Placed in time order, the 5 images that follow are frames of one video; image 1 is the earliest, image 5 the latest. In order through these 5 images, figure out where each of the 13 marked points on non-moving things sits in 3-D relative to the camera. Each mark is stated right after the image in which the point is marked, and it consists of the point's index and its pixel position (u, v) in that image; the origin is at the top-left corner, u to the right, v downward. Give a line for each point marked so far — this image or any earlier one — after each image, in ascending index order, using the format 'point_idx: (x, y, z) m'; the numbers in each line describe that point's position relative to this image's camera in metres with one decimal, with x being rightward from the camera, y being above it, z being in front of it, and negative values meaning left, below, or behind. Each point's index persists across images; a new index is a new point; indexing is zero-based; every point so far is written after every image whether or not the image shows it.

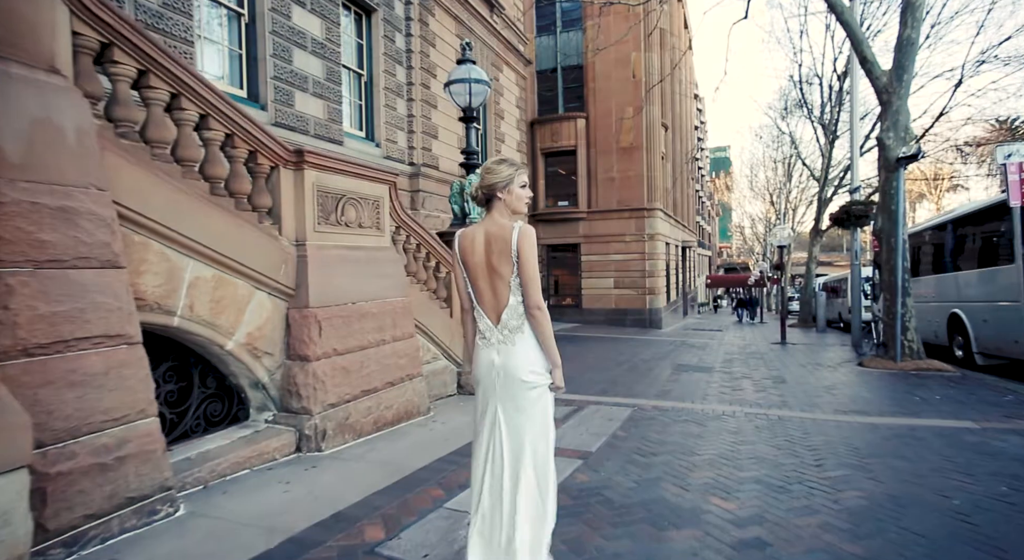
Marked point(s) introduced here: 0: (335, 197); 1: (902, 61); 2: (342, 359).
0: (-1.7, +0.8, +5.1) m
1: (+7.1, +4.0, +9.8) m
2: (-1.5, -0.7, +4.8) m
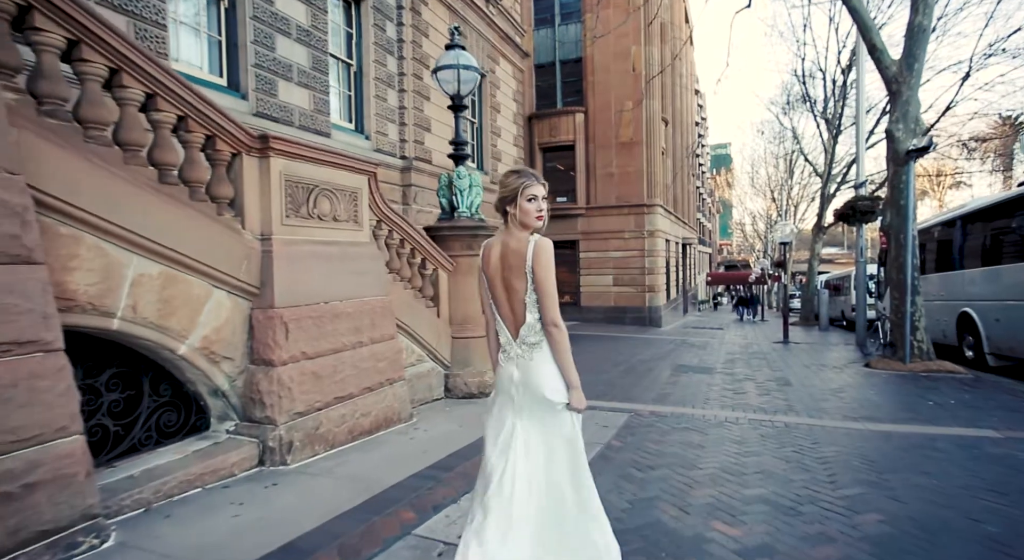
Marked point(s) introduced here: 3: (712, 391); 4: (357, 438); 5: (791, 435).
0: (-1.8, +0.8, +4.7) m
1: (+7.0, +4.0, +9.4) m
2: (-1.6, -0.7, +4.4) m
3: (+2.8, -1.6, +7.7) m
4: (-1.4, -1.4, +4.8) m
5: (+2.7, -1.5, +5.3) m
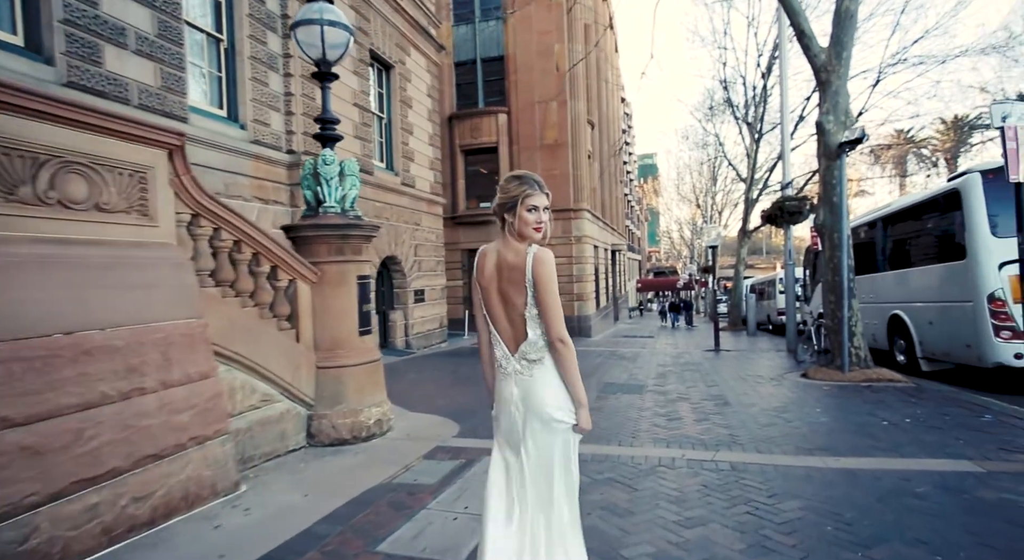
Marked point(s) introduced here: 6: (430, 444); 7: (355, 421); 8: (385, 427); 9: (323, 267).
0: (-2.7, +0.7, +3.1) m
1: (+5.4, +4.0, +8.8) m
2: (-2.5, -0.8, +2.8) m
3: (+1.6, -1.7, +6.5) m
4: (-2.3, -1.5, +3.2) m
5: (+1.7, -1.6, +4.1) m
6: (-0.9, -1.7, +5.6) m
7: (-1.6, -1.5, +5.6) m
8: (-1.4, -1.6, +5.9) m
9: (-2.0, +0.1, +5.7) m
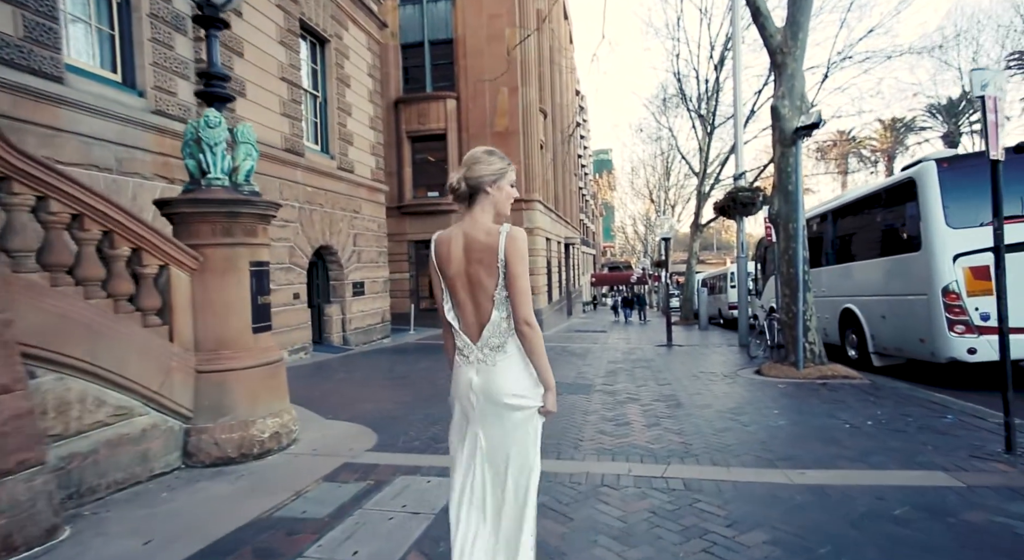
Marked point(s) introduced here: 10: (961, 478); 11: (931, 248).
0: (-3.2, +0.8, +2.1) m
1: (+4.5, +4.1, +8.4) m
2: (-3.0, -0.7, +1.8) m
3: (+0.8, -1.6, +5.8) m
4: (-2.8, -1.4, +2.2) m
5: (+1.2, -1.5, +3.4) m
6: (-1.5, -1.6, +4.7) m
7: (-2.3, -1.3, +4.7) m
8: (-2.1, -1.5, +5.0) m
9: (-2.7, +0.3, +4.7) m
10: (+3.2, -1.4, +3.8) m
11: (+6.1, +0.5, +7.9) m
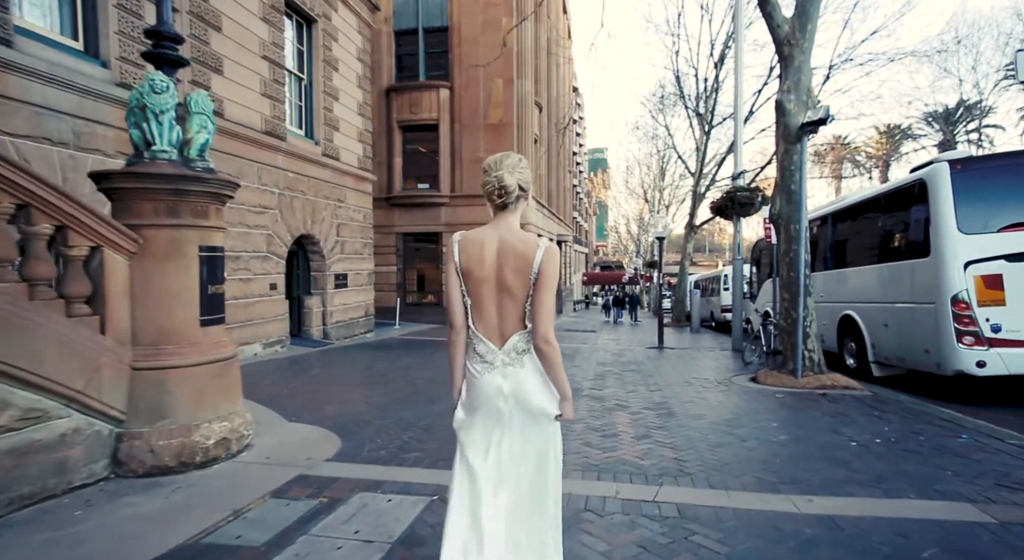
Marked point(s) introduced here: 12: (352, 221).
0: (-3.3, +0.9, +1.5) m
1: (+4.4, +4.1, +7.9) m
2: (-3.1, -0.6, +1.2) m
3: (+0.6, -1.5, +5.4) m
4: (-2.9, -1.3, +1.7) m
5: (+1.0, -1.5, +3.0) m
6: (-1.7, -1.5, +4.2) m
7: (-2.5, -1.2, +4.1) m
8: (-2.3, -1.4, +4.5) m
9: (-2.8, +0.4, +4.2) m
10: (+3.0, -1.4, +3.3) m
11: (+5.9, +0.4, +7.5) m
12: (-4.3, +1.6, +14.7) m
